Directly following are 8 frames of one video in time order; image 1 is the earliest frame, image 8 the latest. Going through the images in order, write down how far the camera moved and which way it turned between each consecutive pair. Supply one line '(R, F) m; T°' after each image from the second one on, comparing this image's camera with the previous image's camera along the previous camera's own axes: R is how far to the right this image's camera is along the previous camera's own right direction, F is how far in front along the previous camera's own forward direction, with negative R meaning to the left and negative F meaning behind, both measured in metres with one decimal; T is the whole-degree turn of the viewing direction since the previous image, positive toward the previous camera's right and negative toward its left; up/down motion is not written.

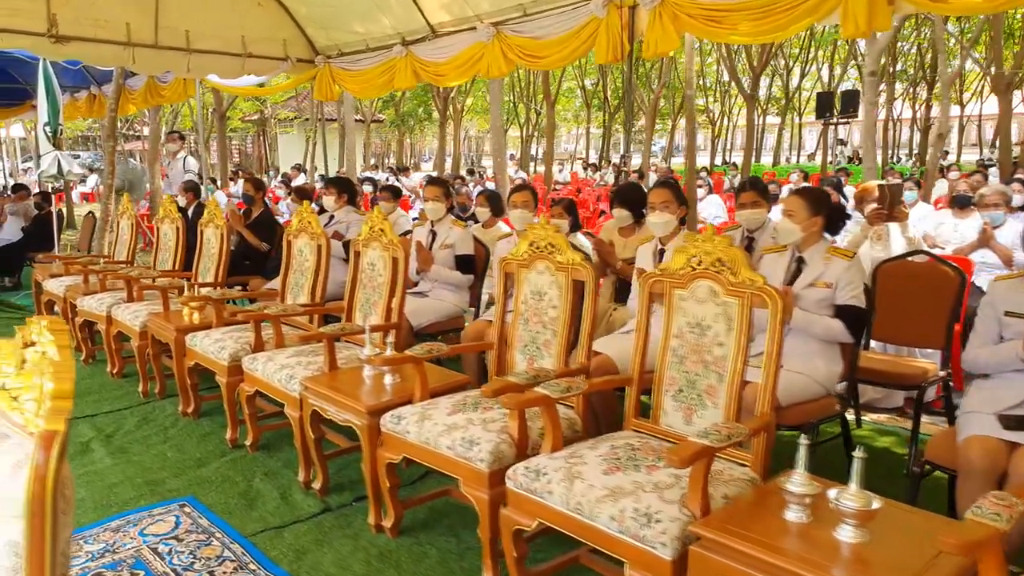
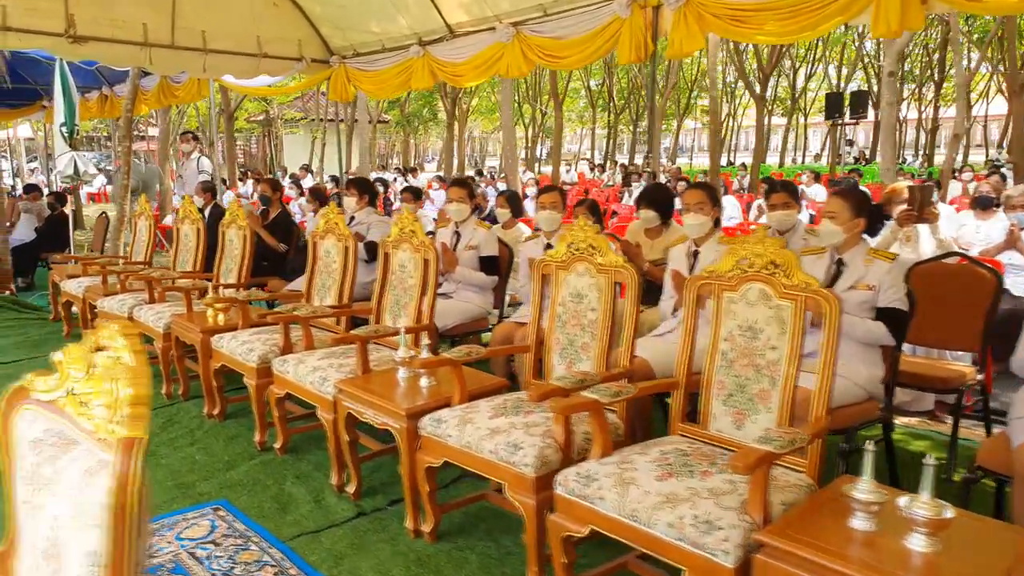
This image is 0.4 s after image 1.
(-0.1, 0.0) m; 0°
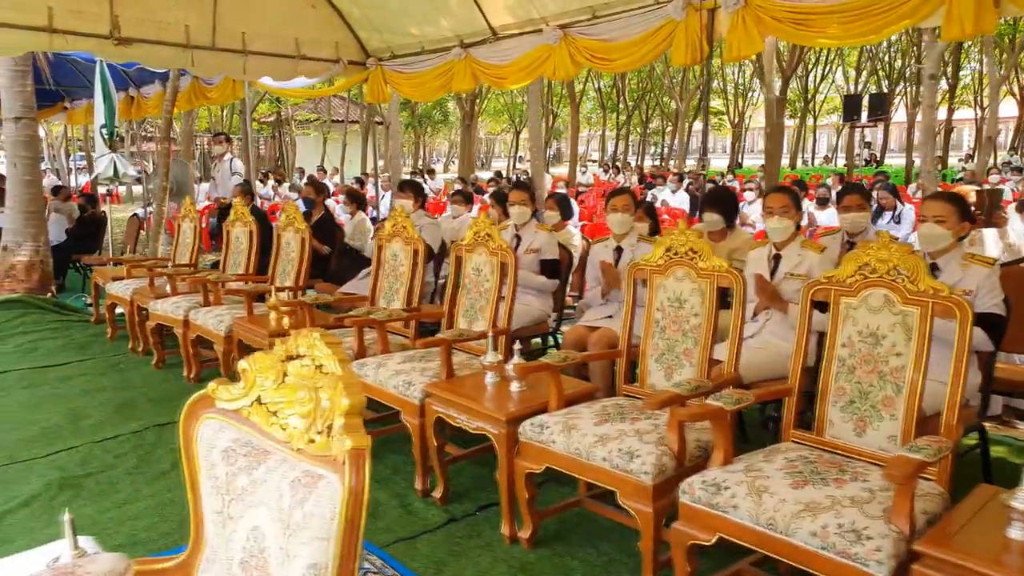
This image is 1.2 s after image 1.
(-0.4, 0.0) m; 0°
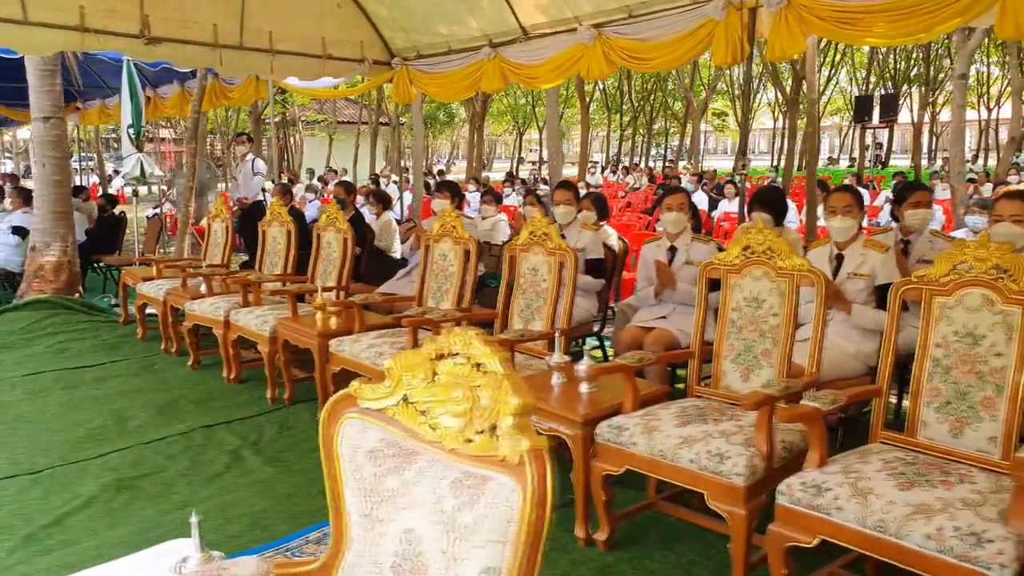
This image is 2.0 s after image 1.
(-0.3, 0.0) m; 0°
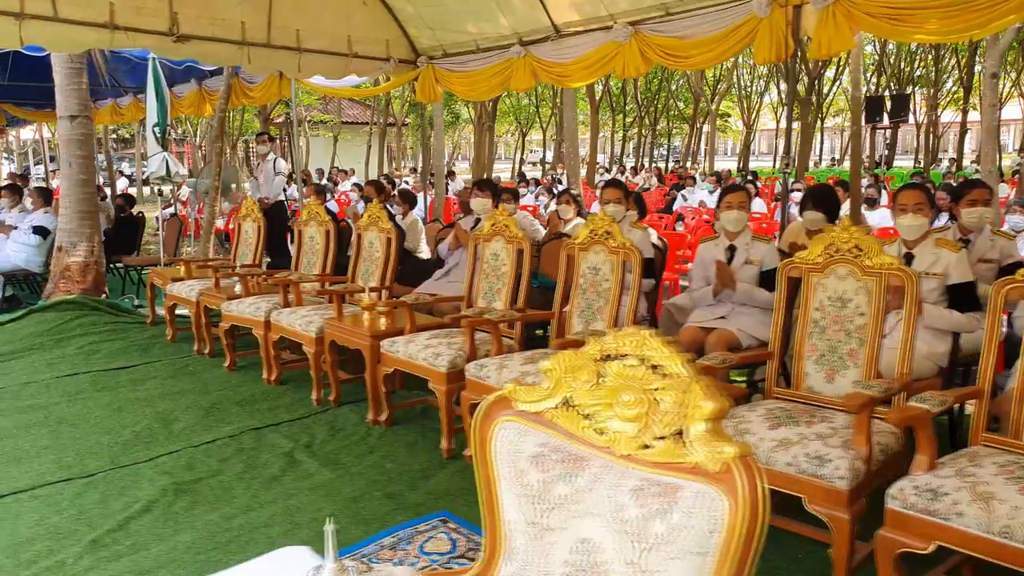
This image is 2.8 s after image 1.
(-0.3, +0.1) m; 0°
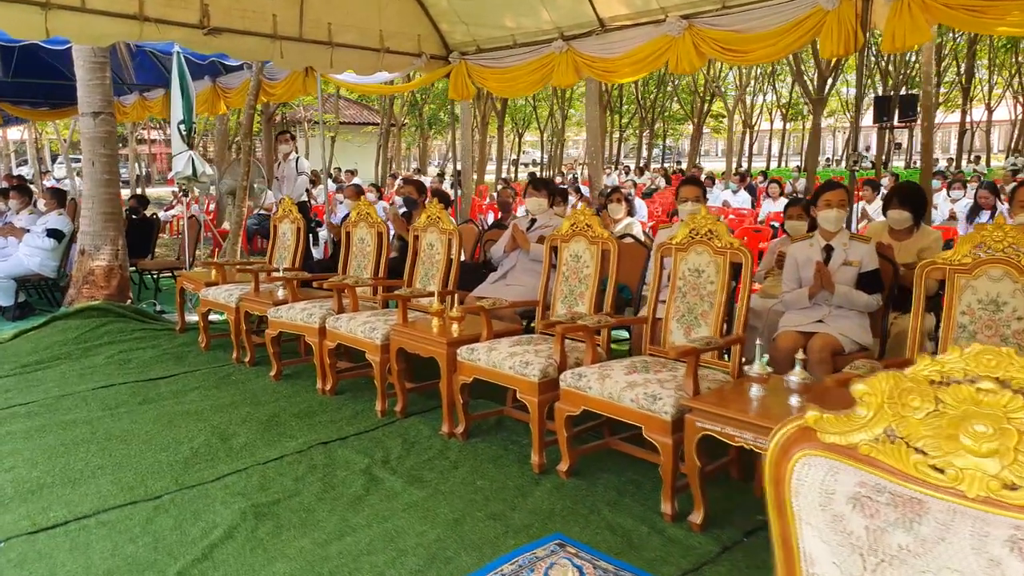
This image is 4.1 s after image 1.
(-0.5, +0.2) m; +1°
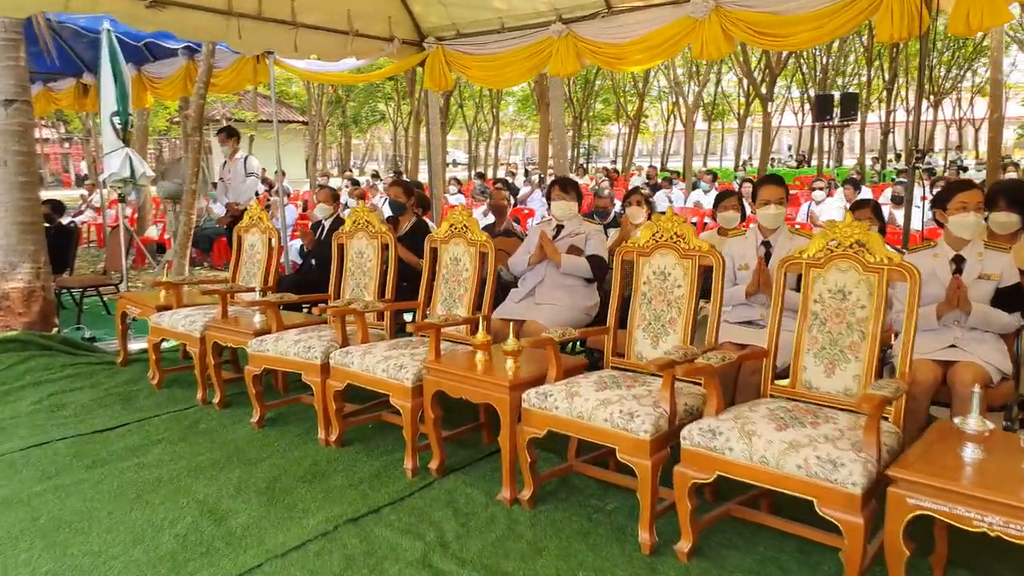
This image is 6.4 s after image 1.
(-0.6, +0.8) m; +6°
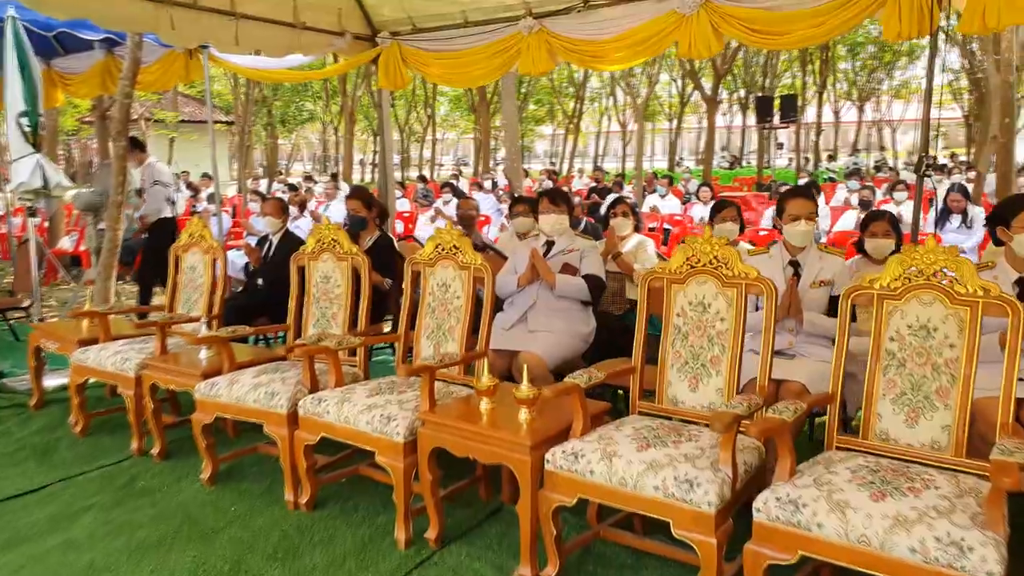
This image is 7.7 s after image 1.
(-0.3, +0.5) m; +5°
